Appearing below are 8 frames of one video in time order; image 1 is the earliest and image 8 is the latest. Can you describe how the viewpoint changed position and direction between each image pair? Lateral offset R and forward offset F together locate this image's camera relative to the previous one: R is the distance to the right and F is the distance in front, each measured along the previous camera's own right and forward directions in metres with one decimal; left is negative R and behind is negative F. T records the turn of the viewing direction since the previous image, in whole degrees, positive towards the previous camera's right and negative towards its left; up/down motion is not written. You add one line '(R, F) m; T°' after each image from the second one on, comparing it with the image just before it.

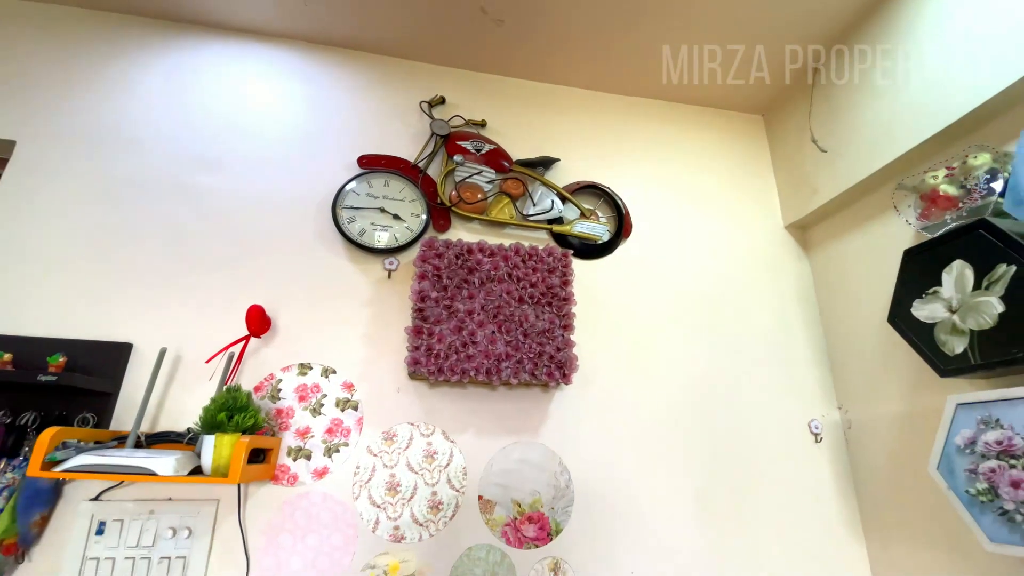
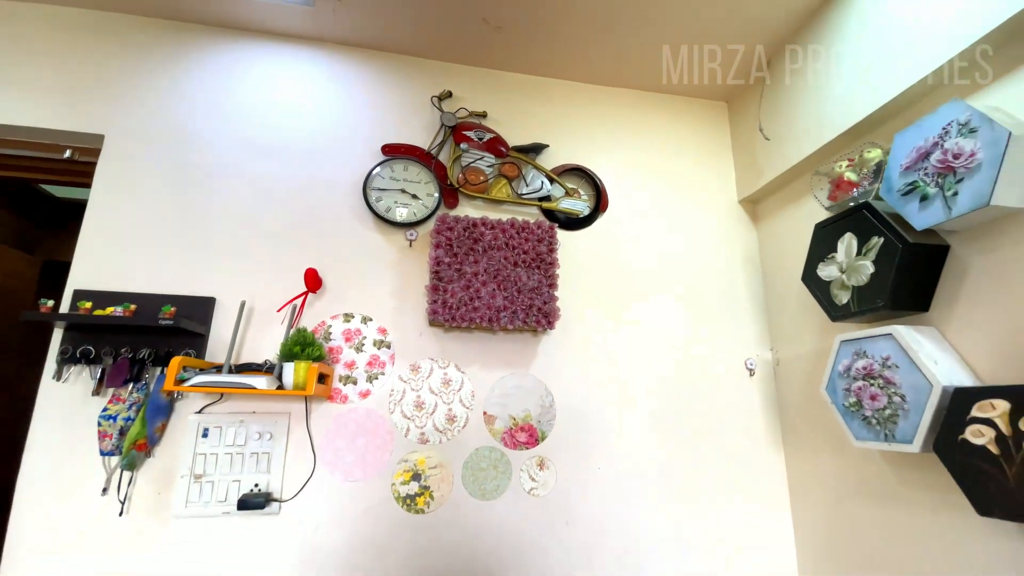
(0.0, -0.2) m; 0°
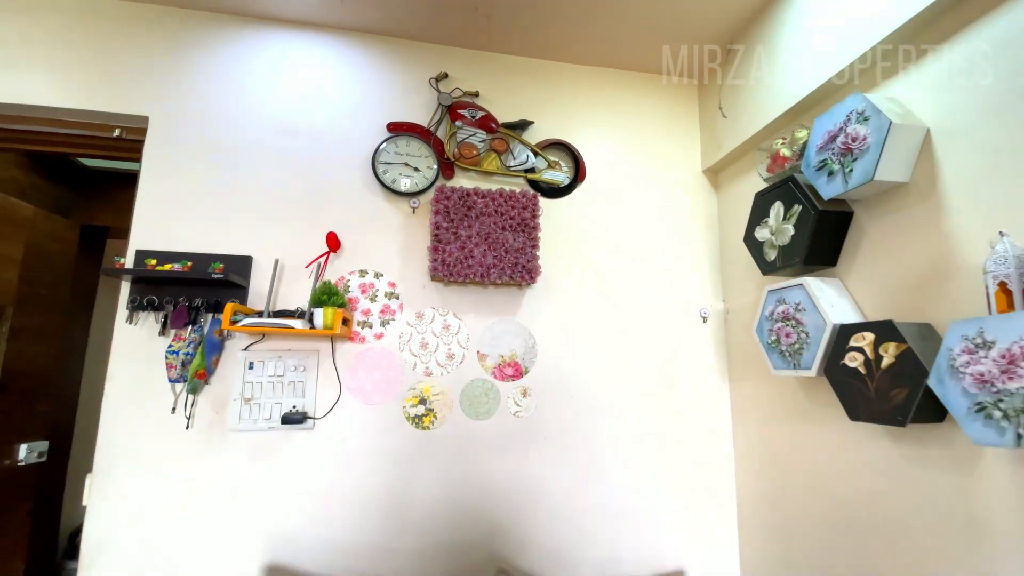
(0.0, -0.2) m; 0°
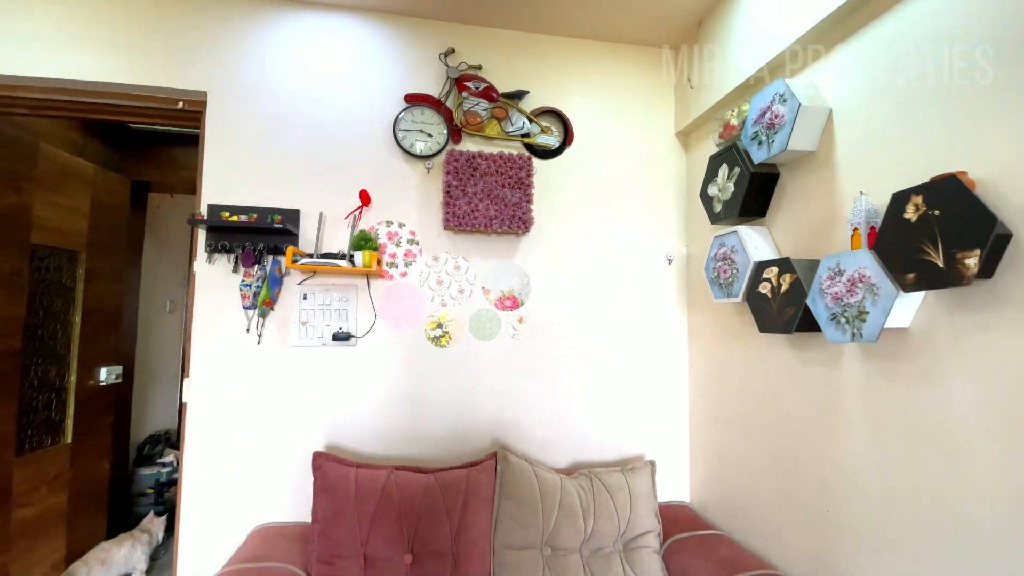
(0.0, -0.3) m; 0°
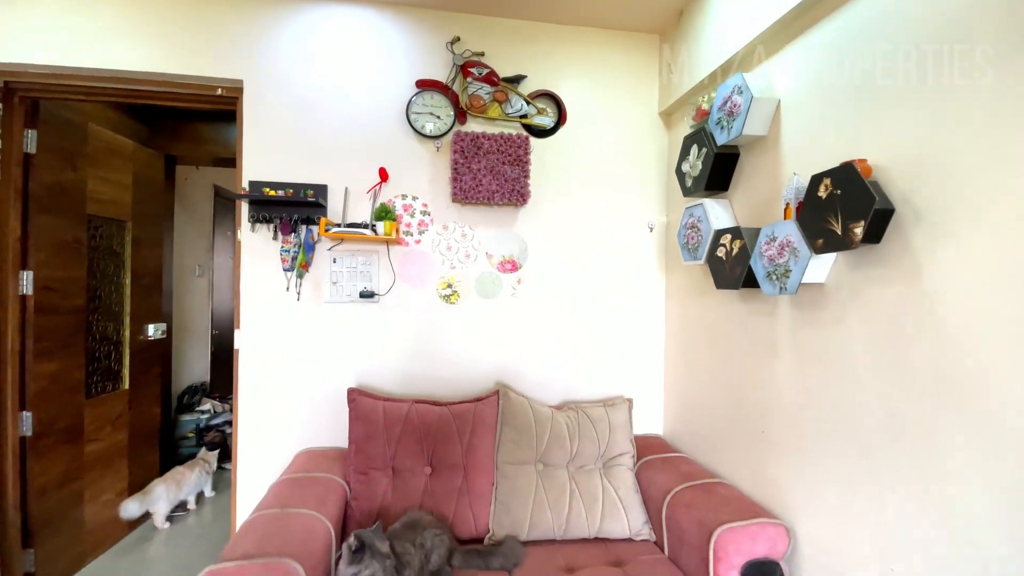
(0.0, -0.3) m; 0°
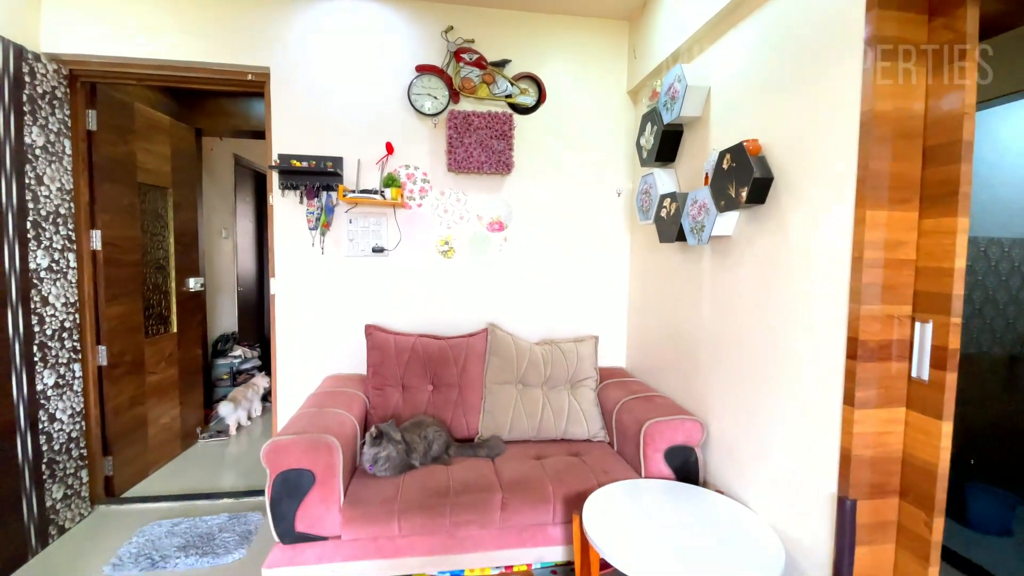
(+0.1, -0.4) m; -1°
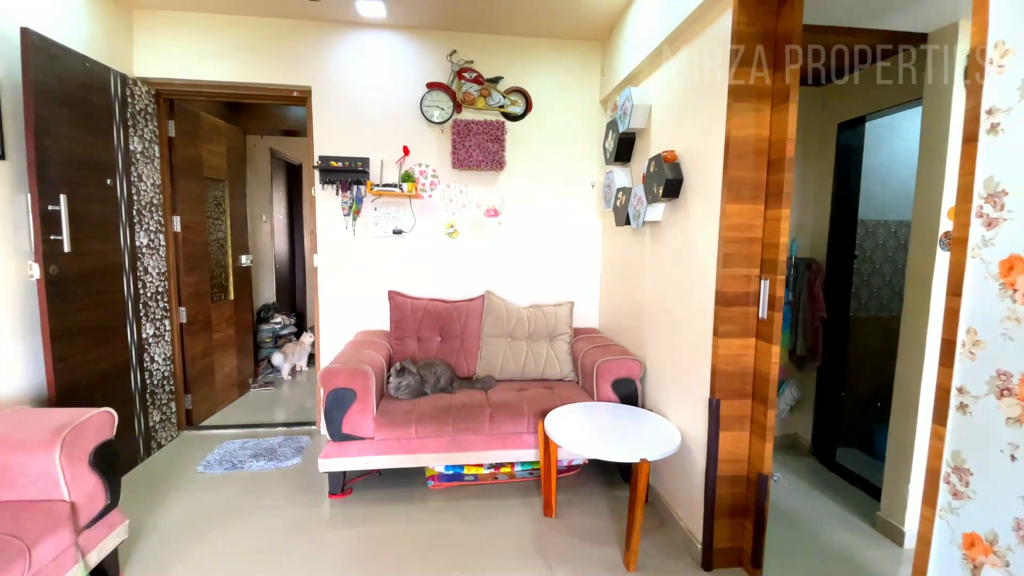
(+0.1, -0.6) m; -2°
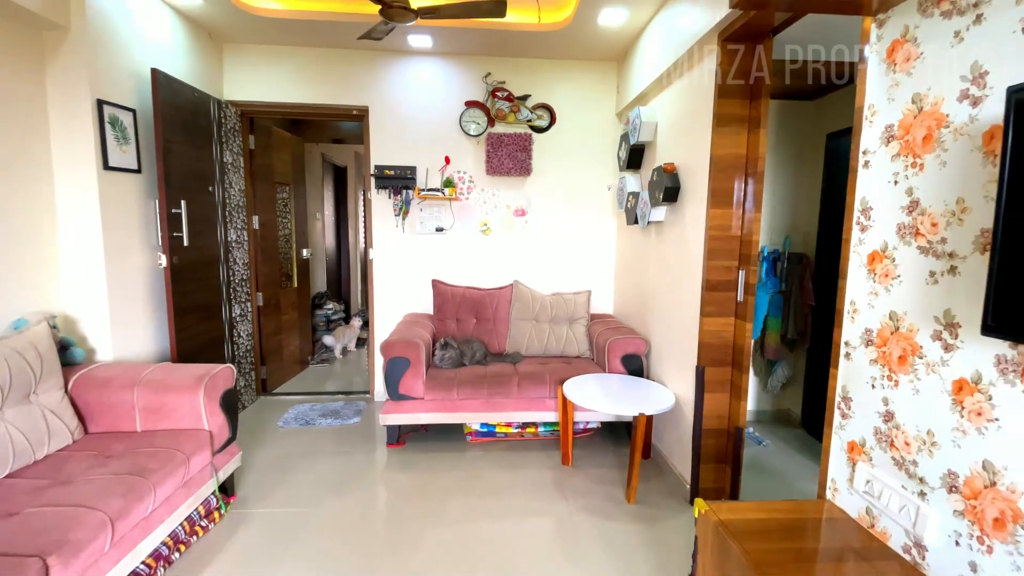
(0.0, -0.5) m; -3°
